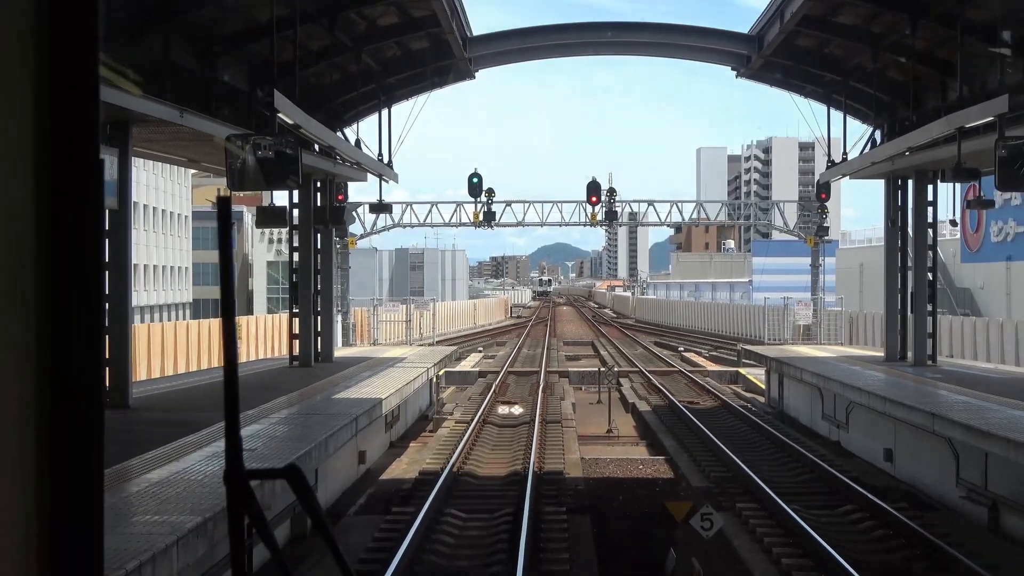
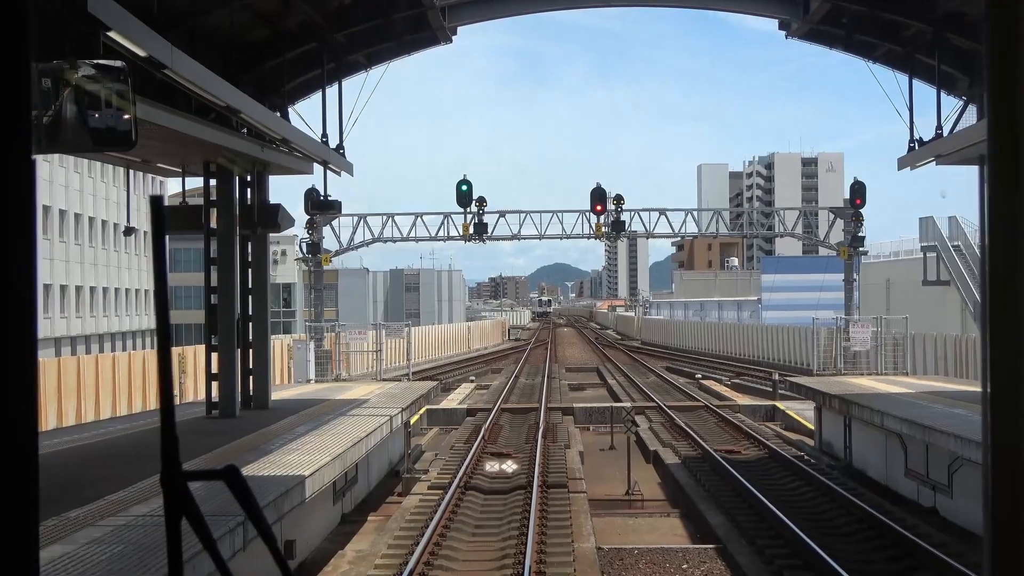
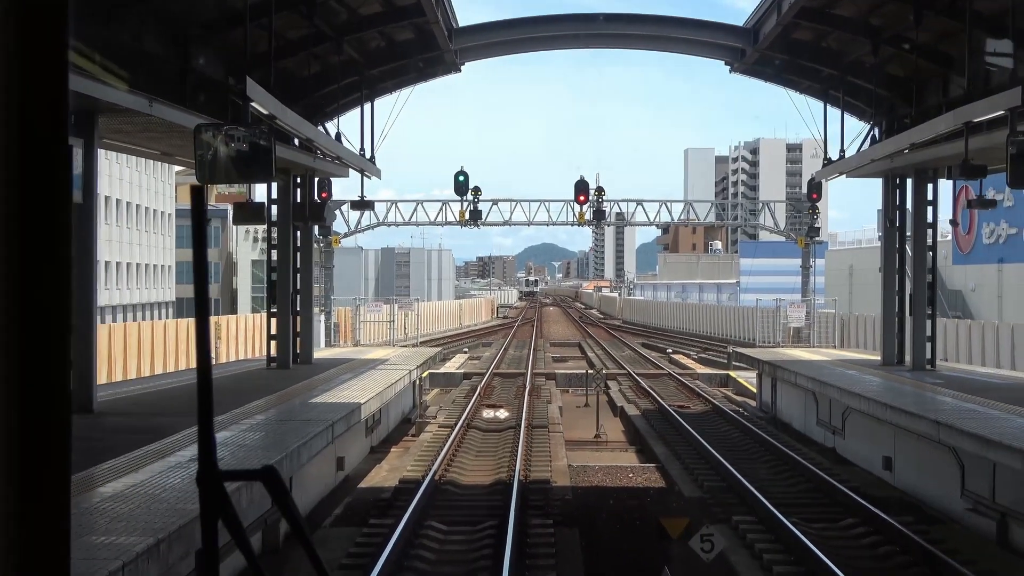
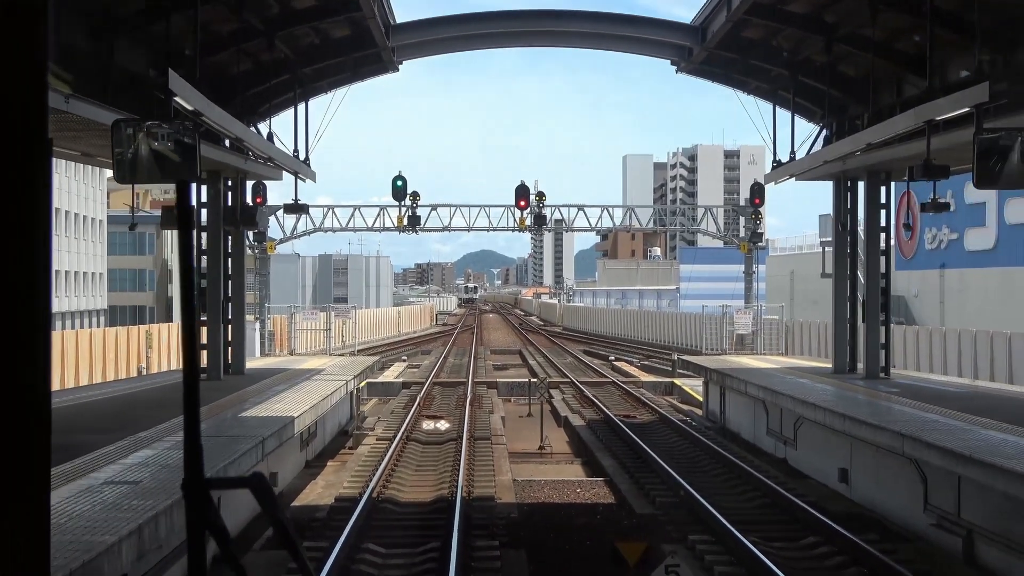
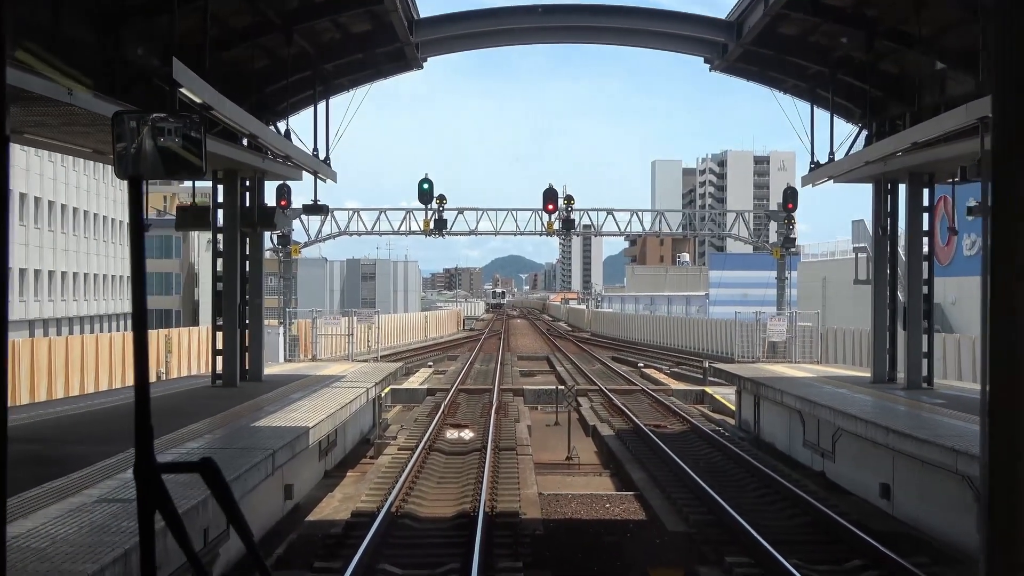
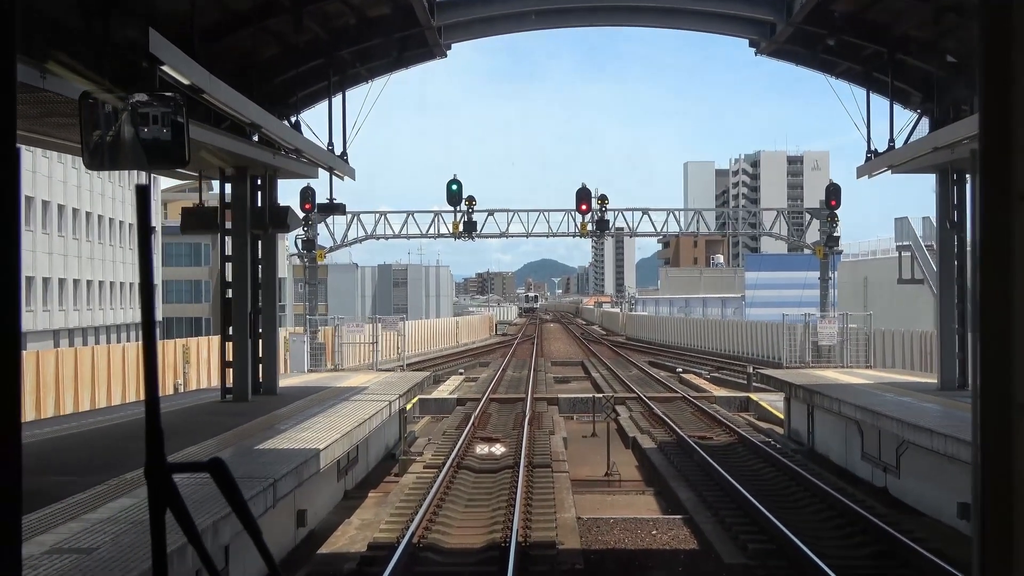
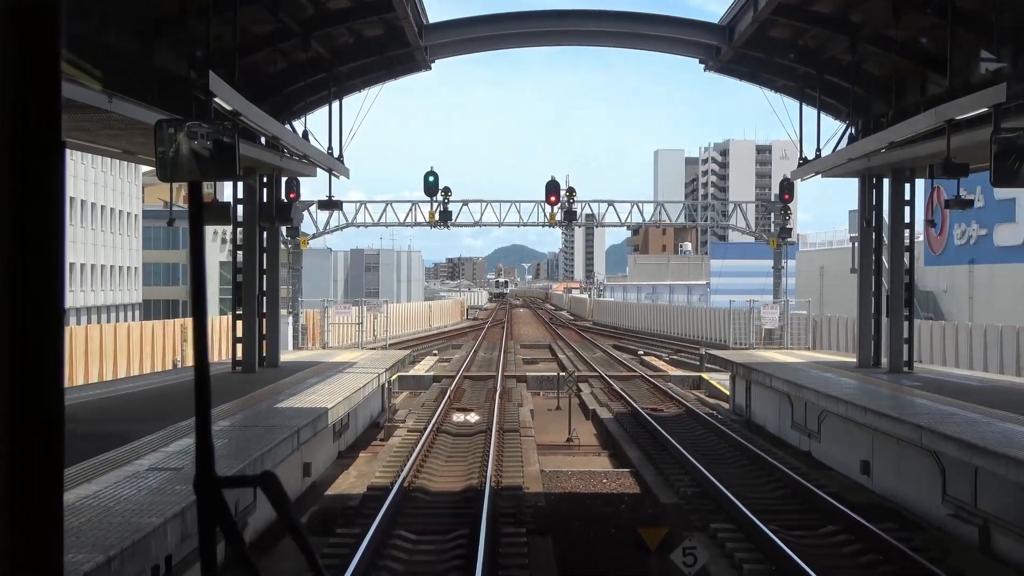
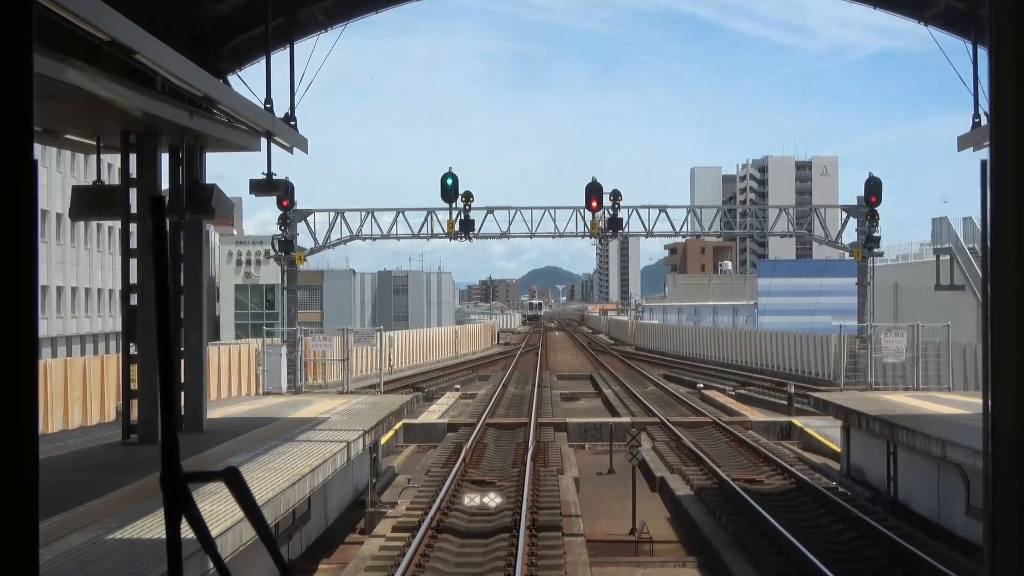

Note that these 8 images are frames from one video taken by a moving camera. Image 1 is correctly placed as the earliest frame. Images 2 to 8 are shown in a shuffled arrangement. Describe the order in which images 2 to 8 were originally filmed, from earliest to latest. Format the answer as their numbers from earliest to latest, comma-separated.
3, 7, 4, 5, 6, 2, 8
